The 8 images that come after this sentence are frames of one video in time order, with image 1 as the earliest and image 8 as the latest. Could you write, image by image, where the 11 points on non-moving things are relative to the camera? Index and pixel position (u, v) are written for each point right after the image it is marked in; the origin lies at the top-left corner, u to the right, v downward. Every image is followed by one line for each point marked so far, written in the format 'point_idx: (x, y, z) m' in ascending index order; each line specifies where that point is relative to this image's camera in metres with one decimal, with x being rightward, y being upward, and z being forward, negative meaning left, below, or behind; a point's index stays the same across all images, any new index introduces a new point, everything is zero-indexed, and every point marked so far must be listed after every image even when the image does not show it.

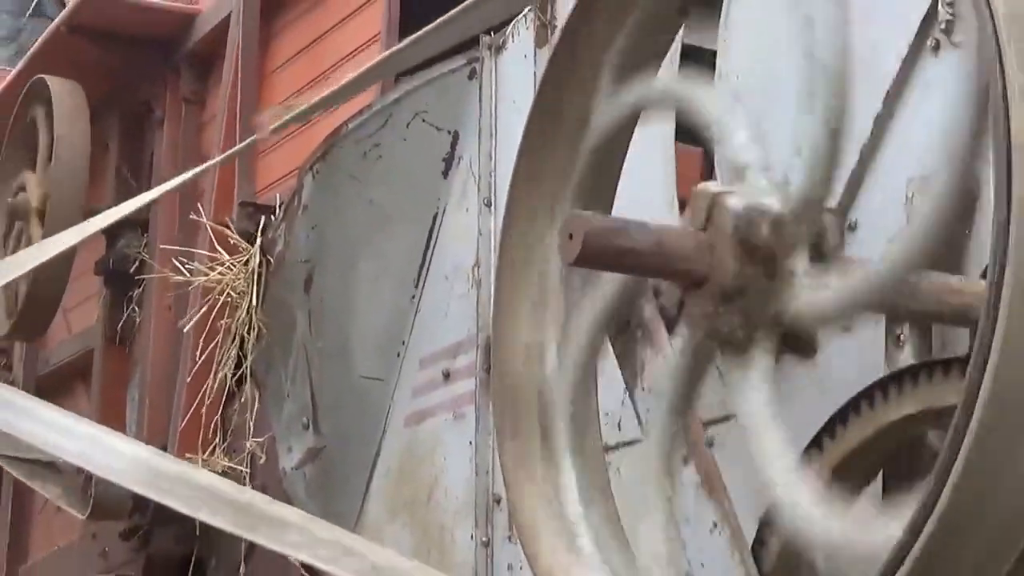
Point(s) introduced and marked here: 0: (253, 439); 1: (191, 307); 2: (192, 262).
0: (-0.3, -0.2, +2.2) m
1: (-0.4, 0.0, +2.4) m
2: (-0.4, 0.0, +2.4) m
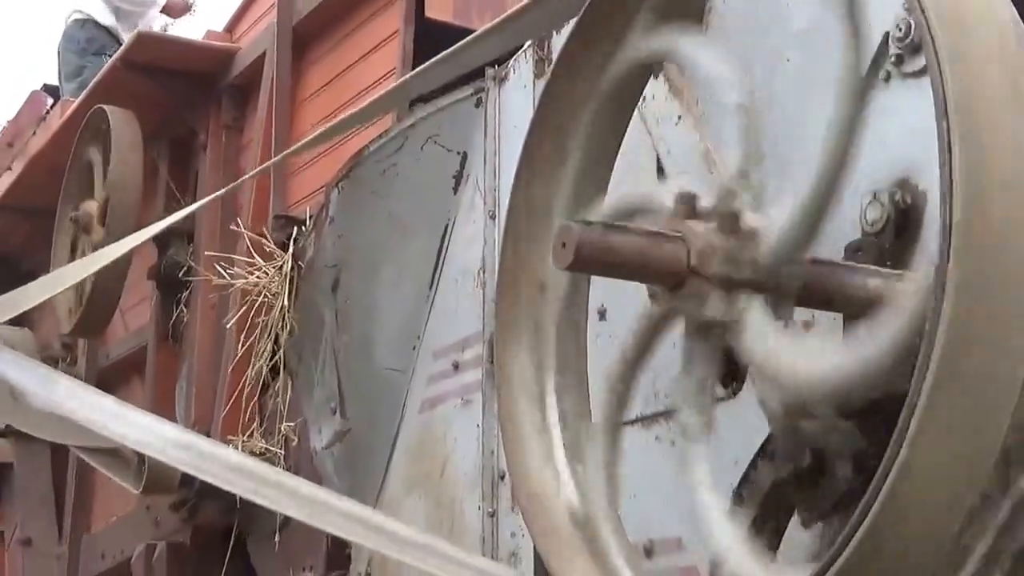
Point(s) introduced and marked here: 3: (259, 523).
0: (-0.3, -0.2, +2.4) m
1: (-0.4, 0.0, +2.7) m
2: (-0.4, 0.0, +2.7) m
3: (-0.3, -0.3, +2.4) m
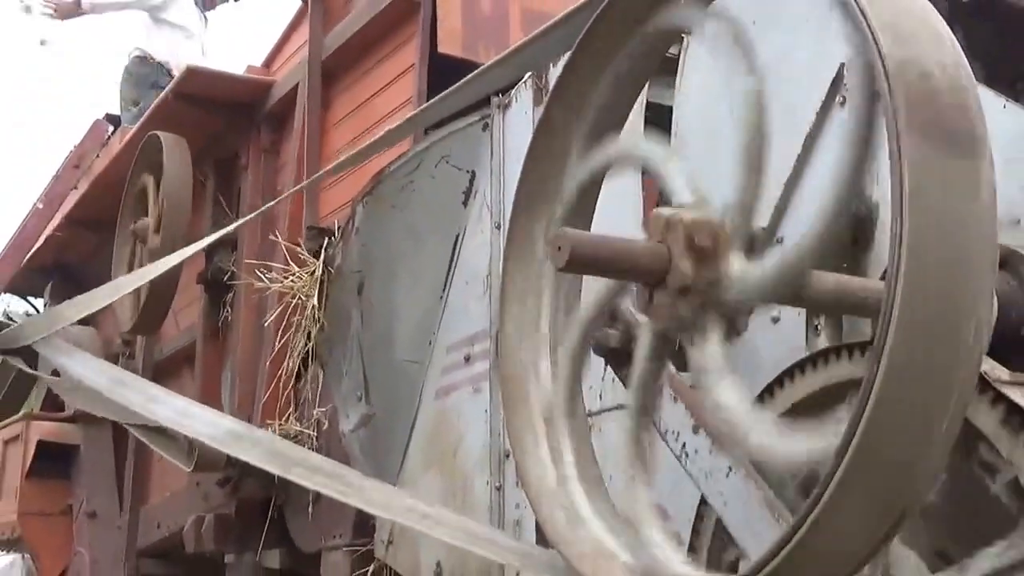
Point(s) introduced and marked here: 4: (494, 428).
0: (-0.3, -0.2, +2.8) m
1: (-0.4, 0.0, +3.0) m
2: (-0.4, 0.0, +3.0) m
3: (-0.3, -0.3, +2.7) m
4: (0.0, -0.2, +2.3) m
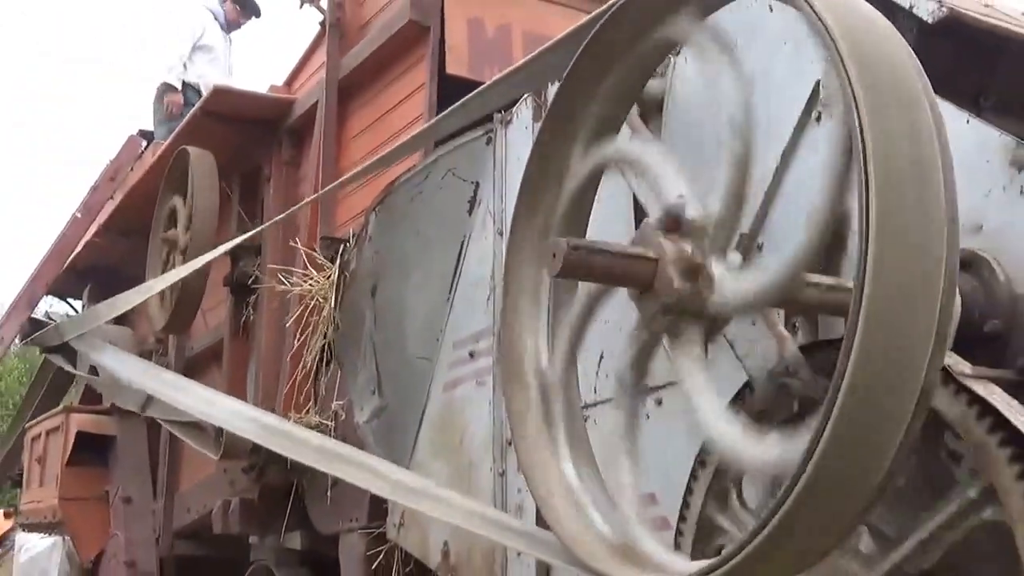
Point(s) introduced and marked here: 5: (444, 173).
0: (-0.3, -0.2, +3.0) m
1: (-0.4, 0.0, +3.2) m
2: (-0.4, 0.0, +3.2) m
3: (-0.3, -0.3, +2.9) m
4: (0.0, -0.2, +2.5) m
5: (-0.1, +0.2, +2.8) m
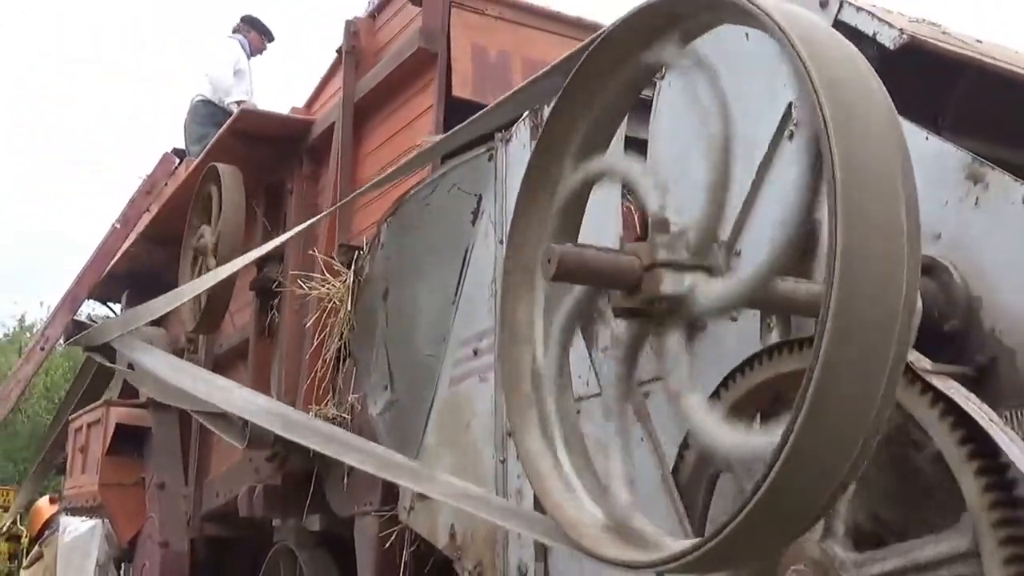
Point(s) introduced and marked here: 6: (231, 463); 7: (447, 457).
0: (-0.3, -0.2, +3.3) m
1: (-0.4, 0.0, +3.5) m
2: (-0.4, 0.0, +3.5) m
3: (-0.3, -0.3, +3.2) m
4: (0.0, -0.2, +2.8) m
5: (-0.1, +0.2, +3.1) m
6: (-0.5, -0.3, +3.4) m
7: (-0.1, -0.3, +3.0) m
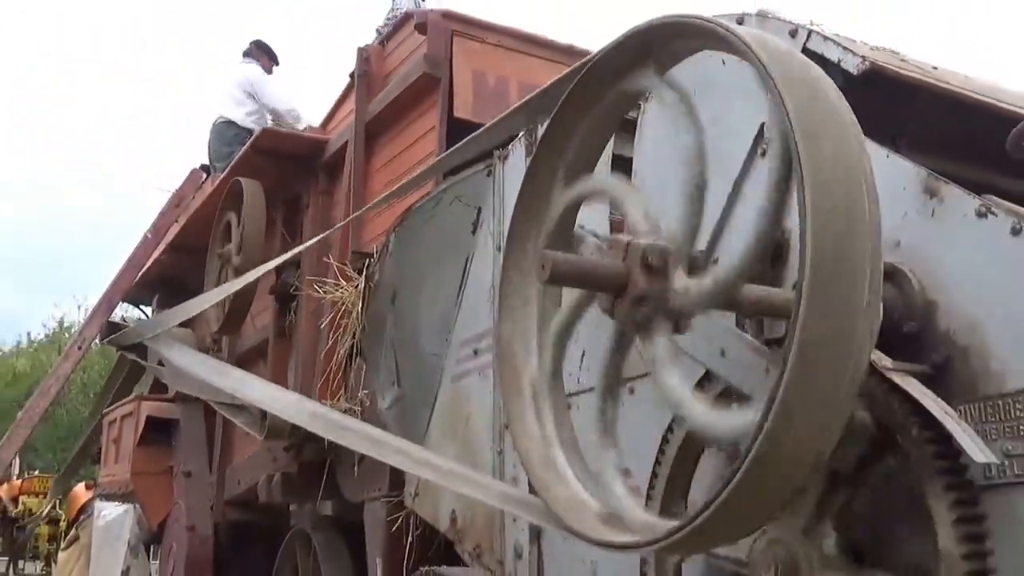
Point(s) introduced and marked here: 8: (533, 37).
0: (-0.3, -0.2, +3.6) m
1: (-0.4, -0.1, +3.8) m
2: (-0.4, 0.0, +3.8) m
3: (-0.3, -0.3, +3.5) m
4: (0.0, -0.2, +3.1) m
5: (-0.1, +0.2, +3.4) m
6: (-0.5, -0.3, +3.7) m
7: (-0.1, -0.3, +3.3) m
8: (0.0, +0.4, +3.5) m
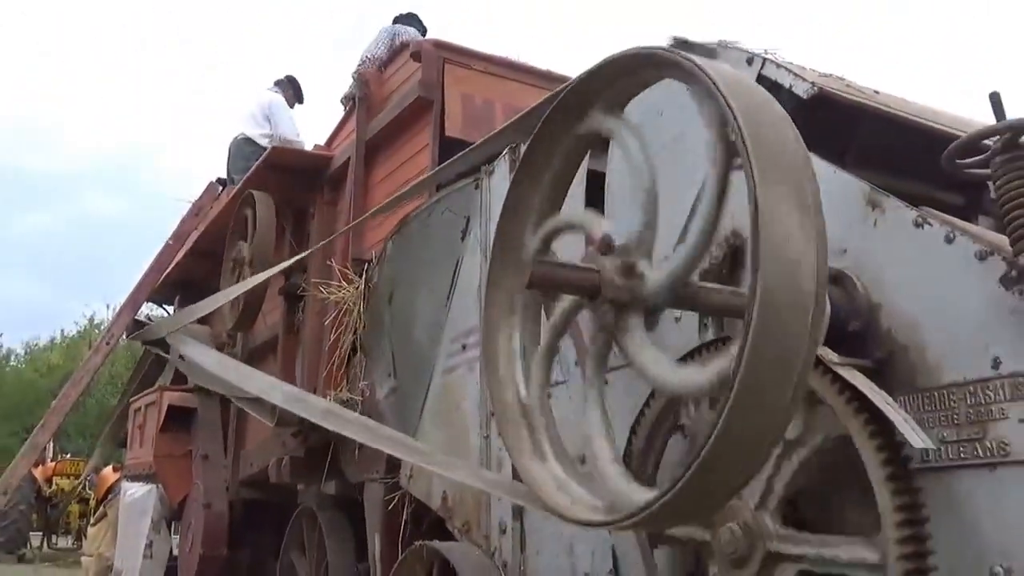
0: (-0.3, -0.2, +3.9) m
1: (-0.4, -0.1, +4.2) m
2: (-0.4, 0.0, +4.2) m
3: (-0.3, -0.3, +3.8) m
4: (-0.1, -0.2, +3.5) m
5: (-0.1, +0.1, +3.7) m
6: (-0.5, -0.3, +4.1) m
7: (-0.1, -0.3, +3.6) m
8: (0.0, +0.4, +3.9) m
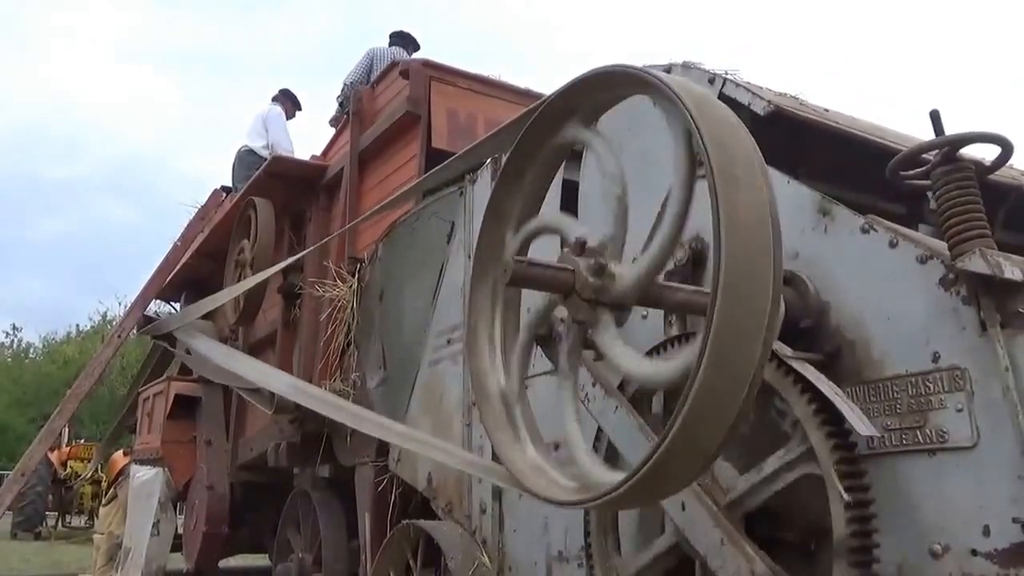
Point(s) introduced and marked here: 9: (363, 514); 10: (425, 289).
0: (-0.3, -0.2, +4.3) m
1: (-0.4, -0.1, +4.5) m
2: (-0.4, 0.0, +4.5) m
3: (-0.4, -0.3, +4.2) m
4: (-0.1, -0.2, +3.8) m
5: (-0.2, +0.1, +4.1) m
6: (-0.6, -0.3, +4.4) m
7: (-0.2, -0.3, +4.0) m
8: (0.0, +0.4, +4.2) m
9: (-0.3, -0.5, +4.1) m
10: (-0.2, 0.0, +4.0) m
